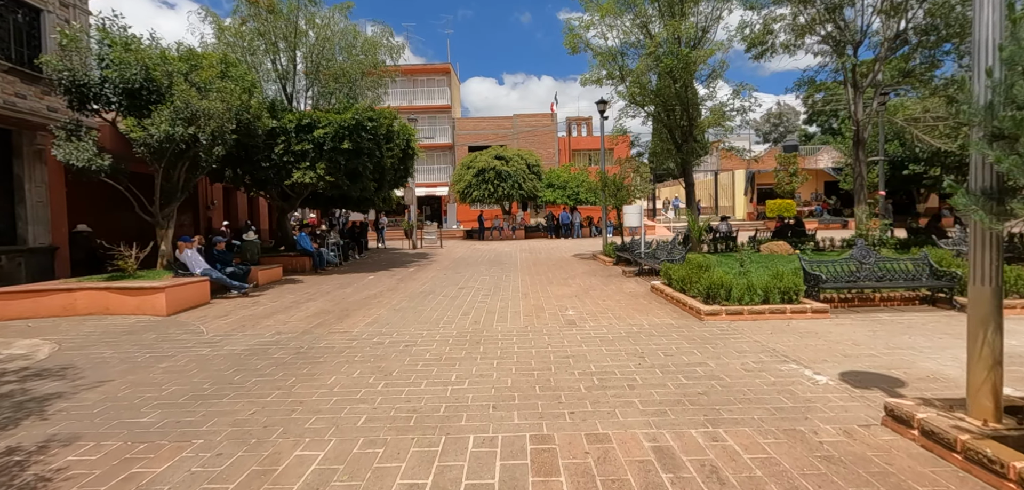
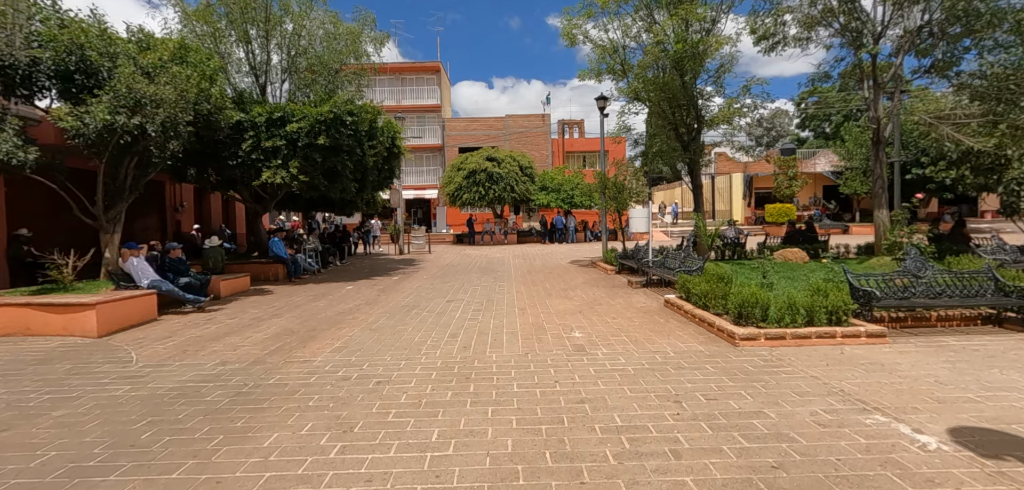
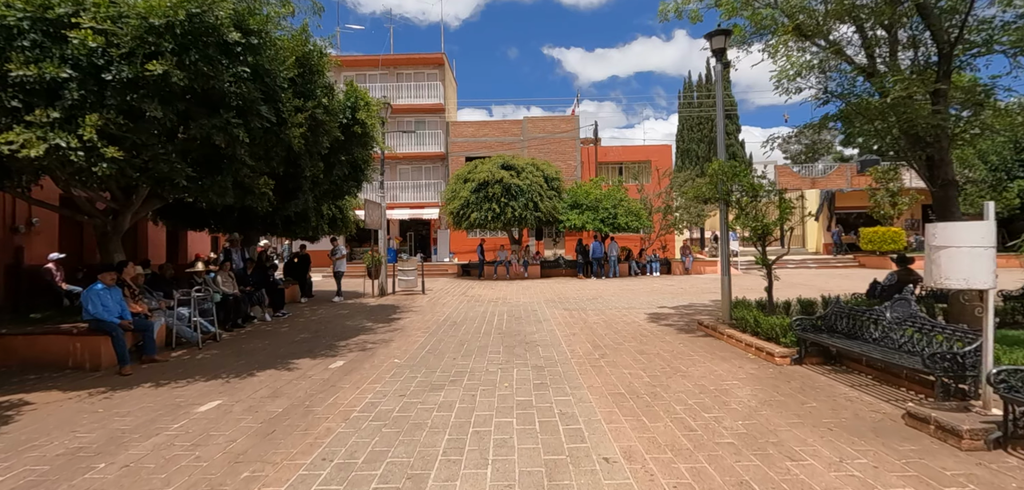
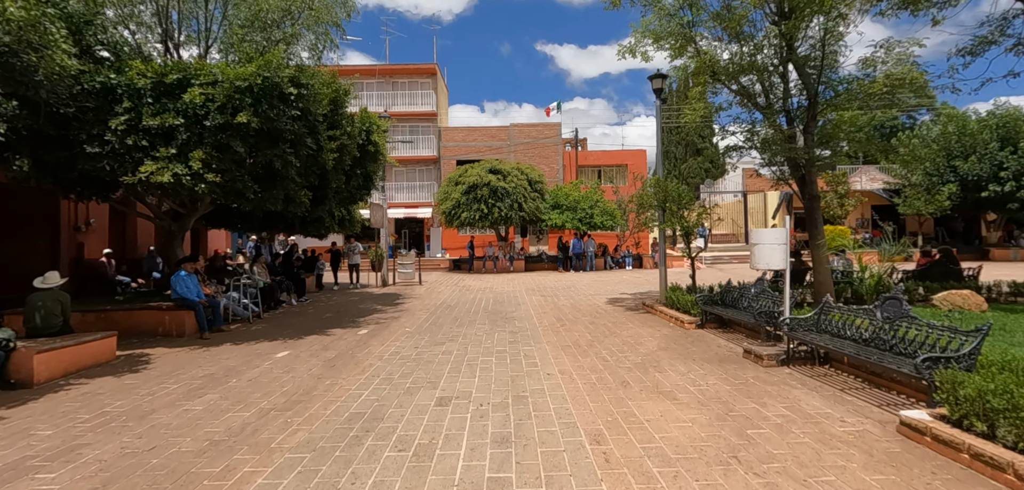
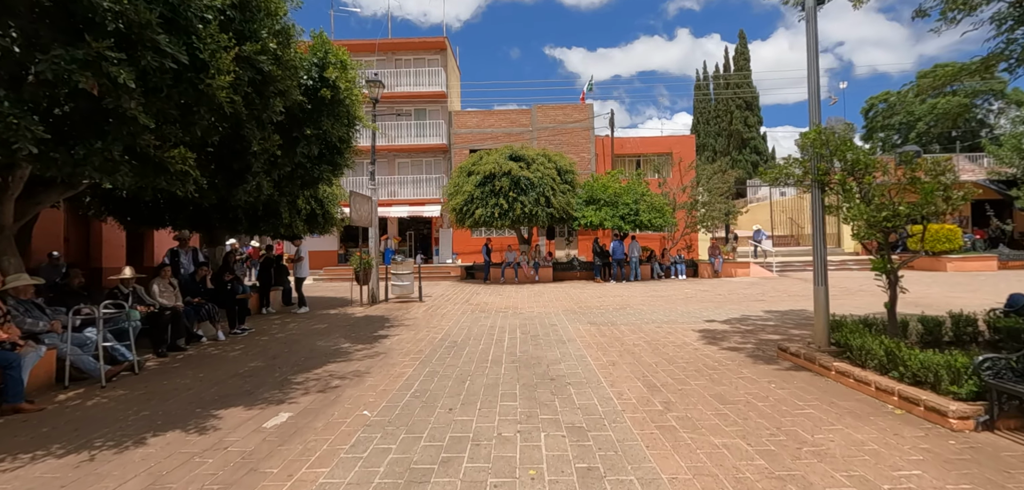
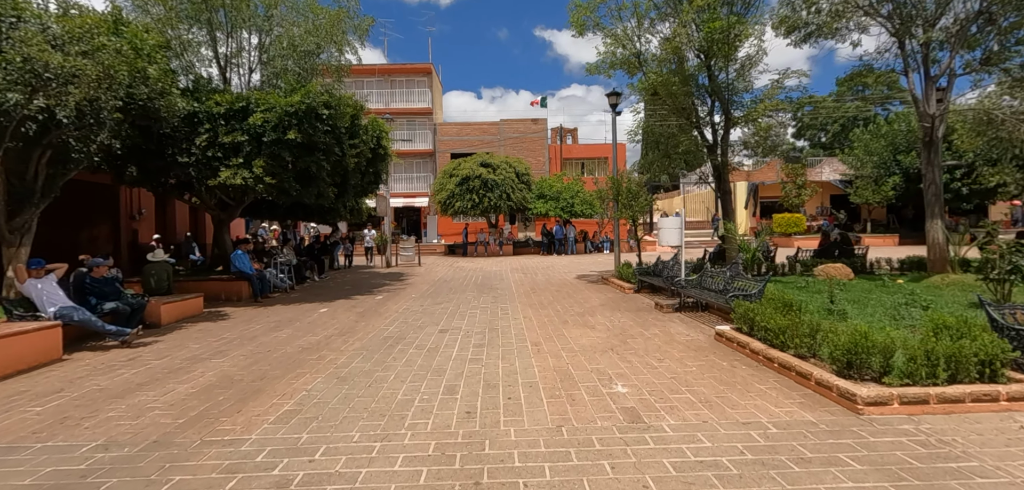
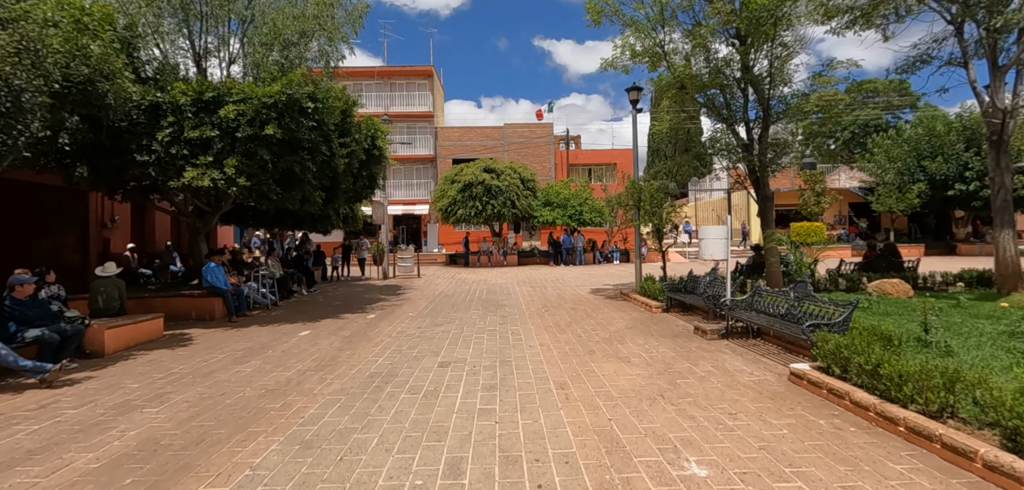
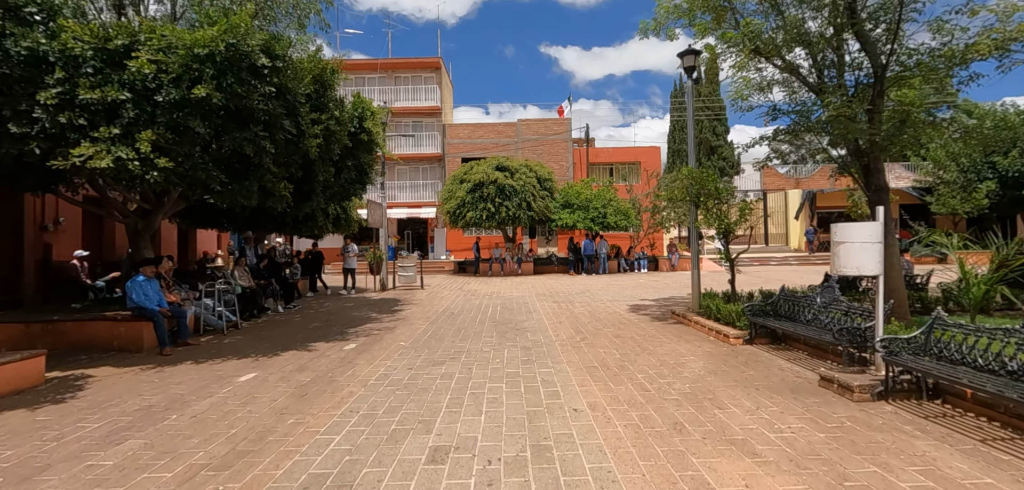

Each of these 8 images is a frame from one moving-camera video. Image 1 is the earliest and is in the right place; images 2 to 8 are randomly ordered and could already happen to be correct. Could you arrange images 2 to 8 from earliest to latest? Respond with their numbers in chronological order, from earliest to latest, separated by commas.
2, 6, 7, 4, 8, 3, 5
